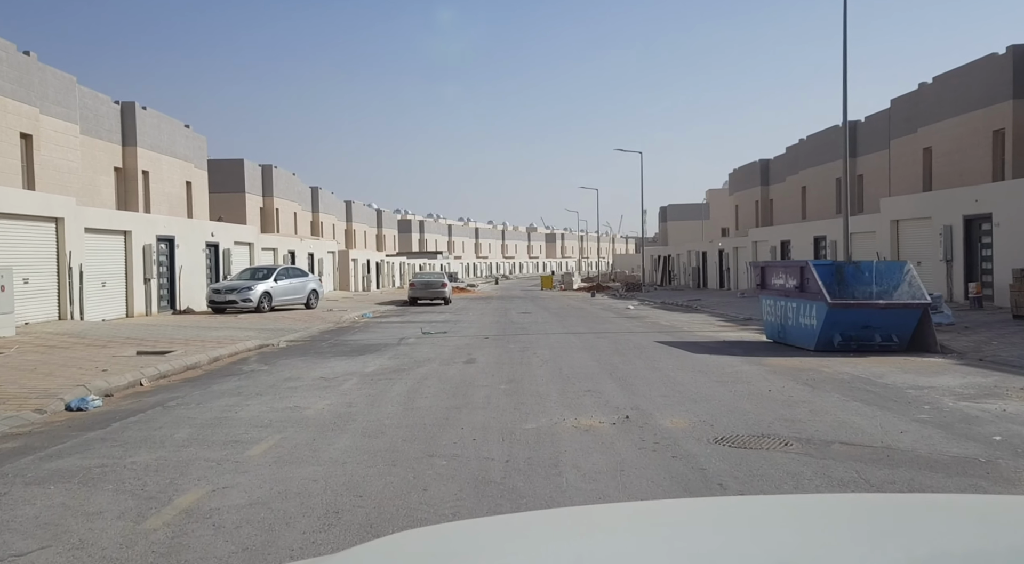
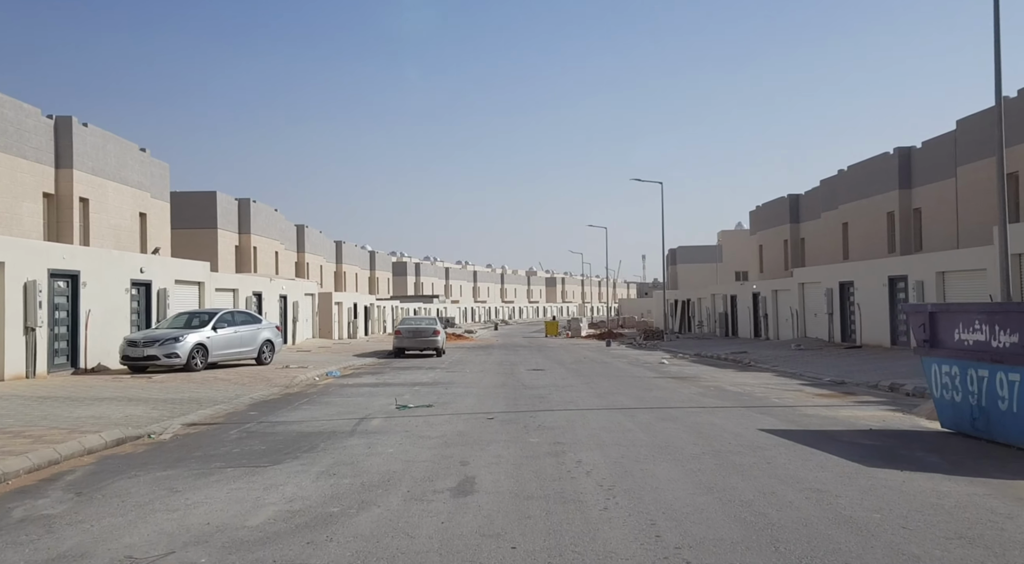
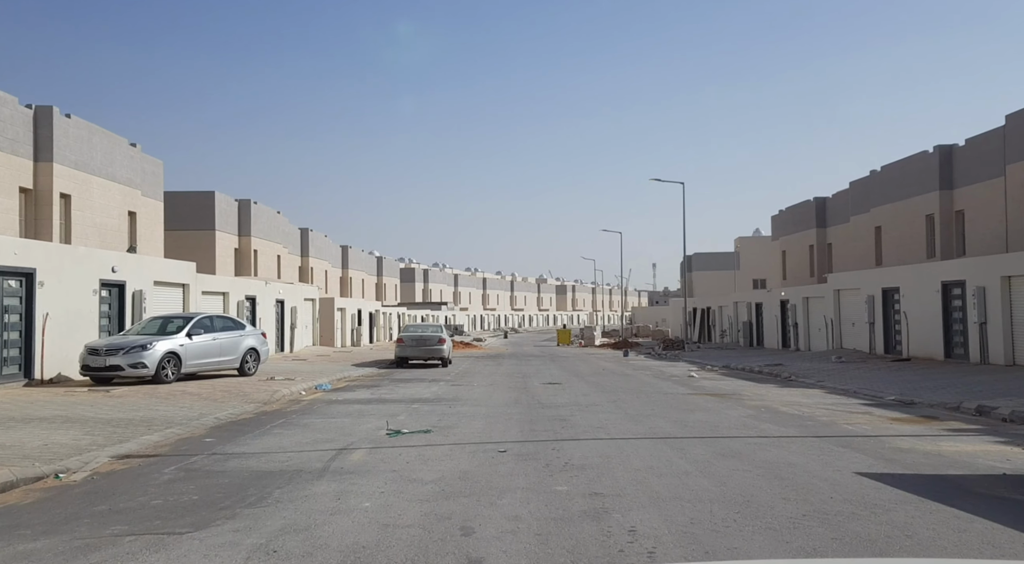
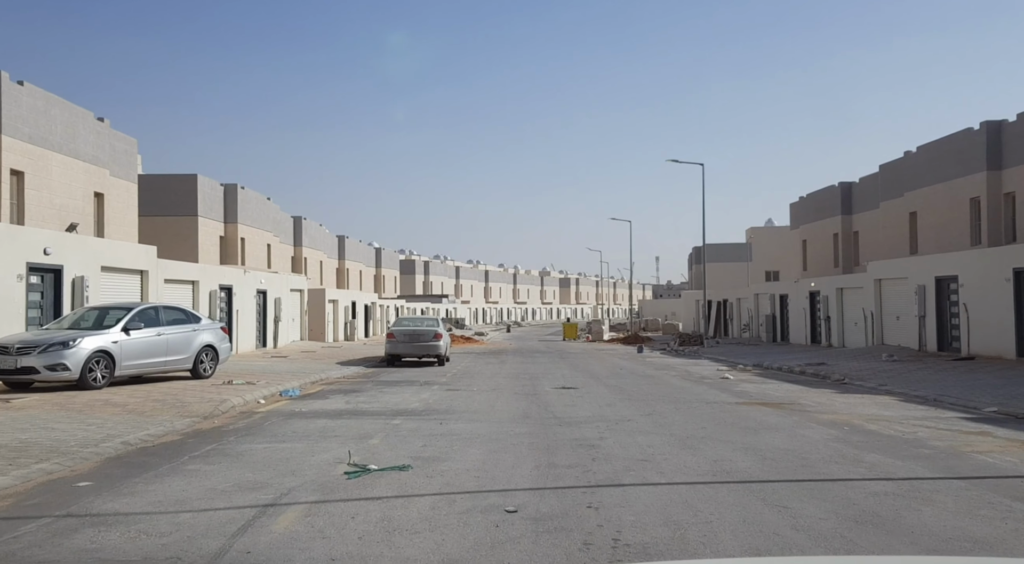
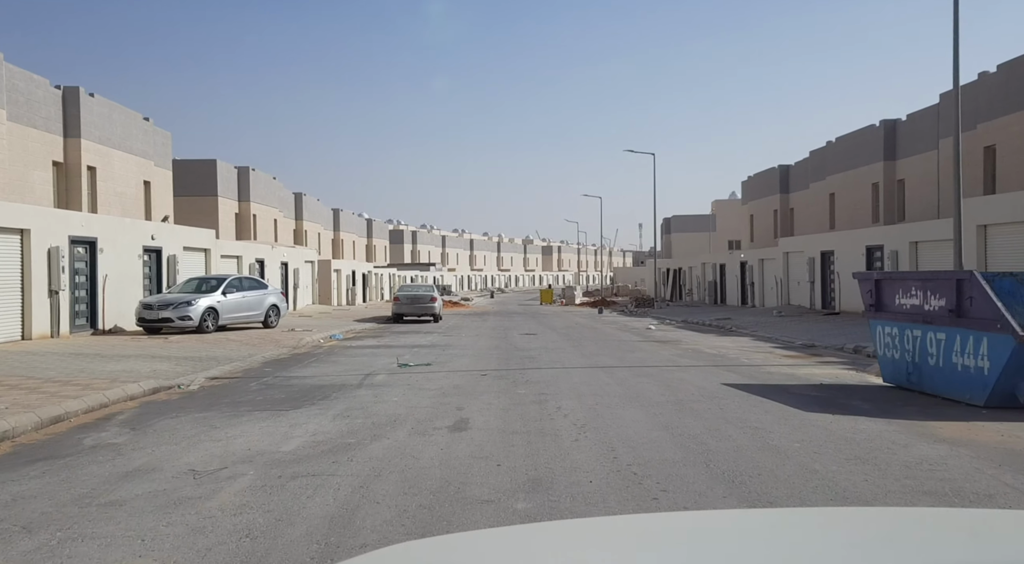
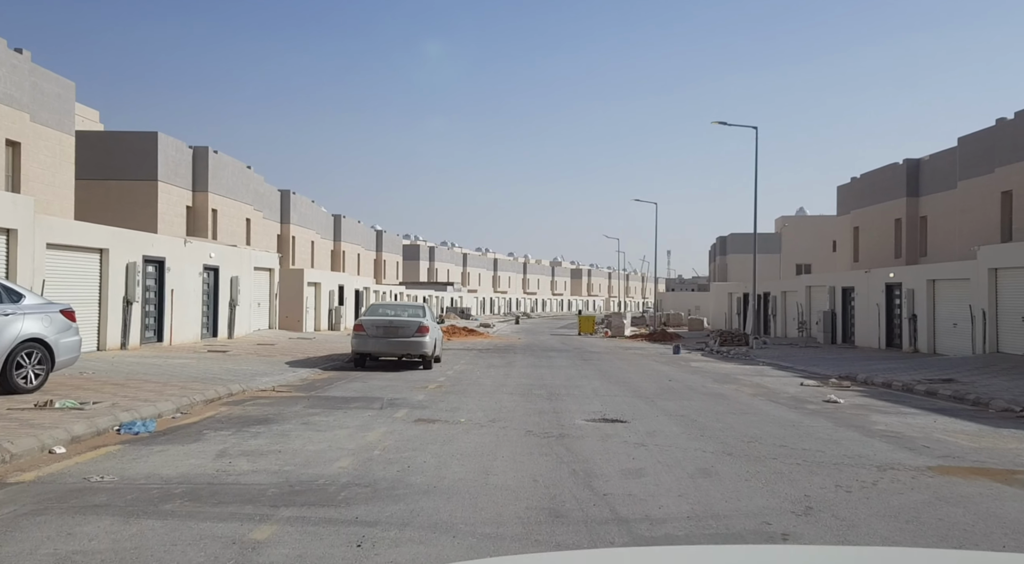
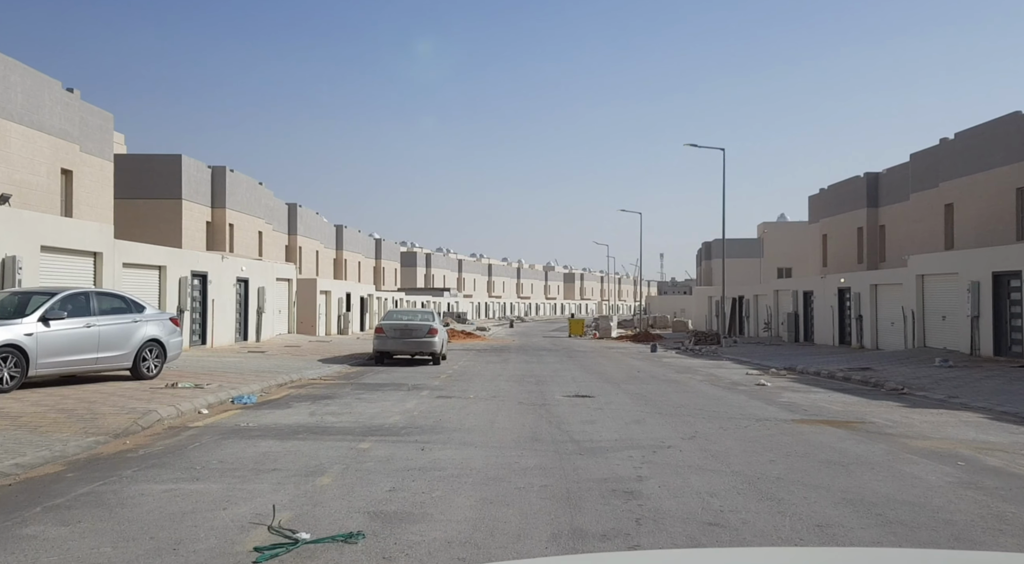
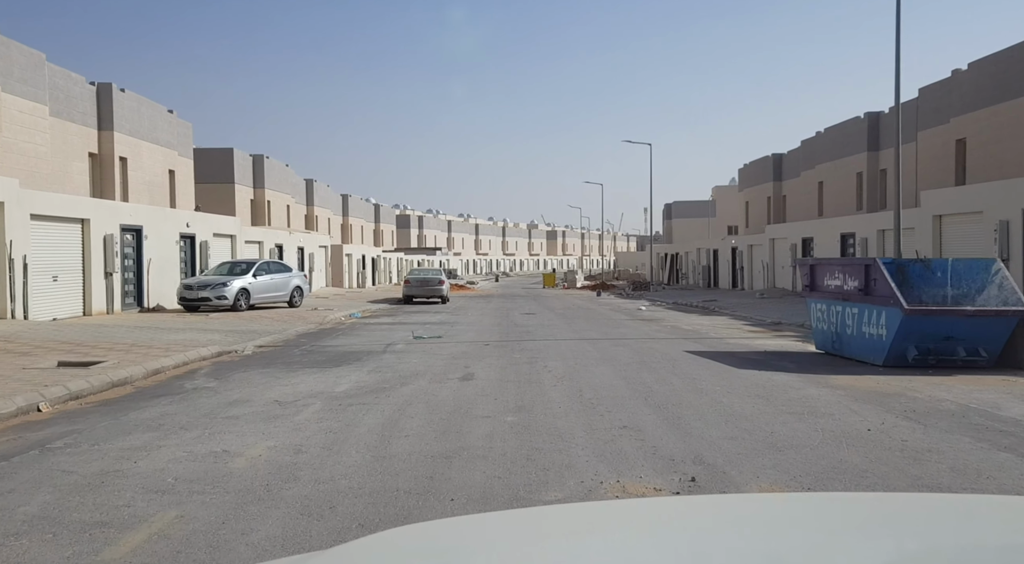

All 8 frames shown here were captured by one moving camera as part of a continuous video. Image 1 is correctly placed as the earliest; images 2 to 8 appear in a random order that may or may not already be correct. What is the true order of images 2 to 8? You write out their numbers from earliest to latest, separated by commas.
8, 5, 2, 3, 4, 7, 6
